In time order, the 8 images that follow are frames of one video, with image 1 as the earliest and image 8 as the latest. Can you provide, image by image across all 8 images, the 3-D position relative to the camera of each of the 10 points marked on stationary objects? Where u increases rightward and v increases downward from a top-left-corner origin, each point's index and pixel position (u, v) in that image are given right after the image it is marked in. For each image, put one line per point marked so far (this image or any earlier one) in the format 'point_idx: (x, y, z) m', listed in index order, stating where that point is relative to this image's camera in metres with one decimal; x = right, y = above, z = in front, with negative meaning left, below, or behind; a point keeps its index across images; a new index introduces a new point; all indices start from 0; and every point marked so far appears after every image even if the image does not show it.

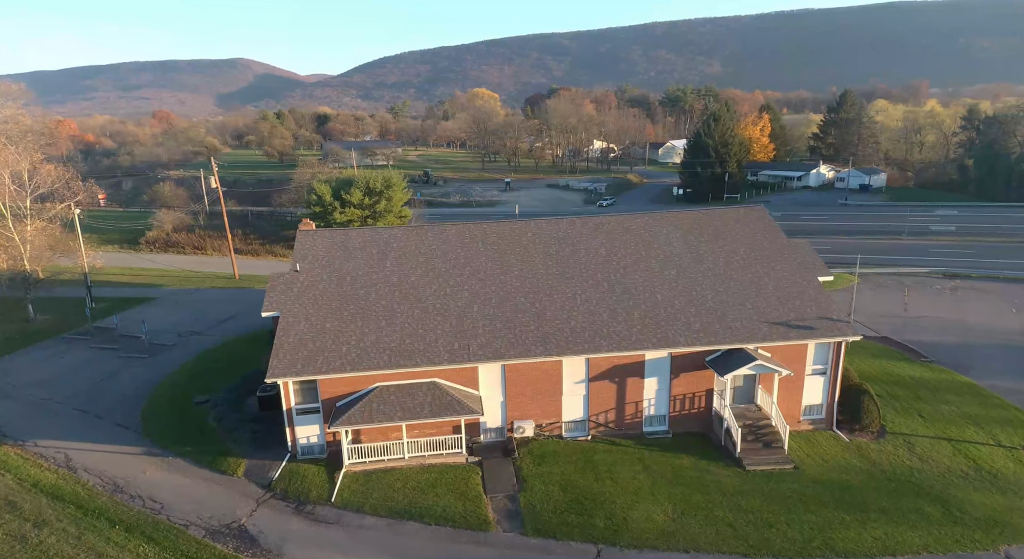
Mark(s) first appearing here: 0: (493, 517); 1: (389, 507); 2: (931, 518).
0: (-0.6, -6.8, +19.3) m
1: (-3.5, -6.6, +19.7) m
2: (+11.8, -6.7, +19.1) m
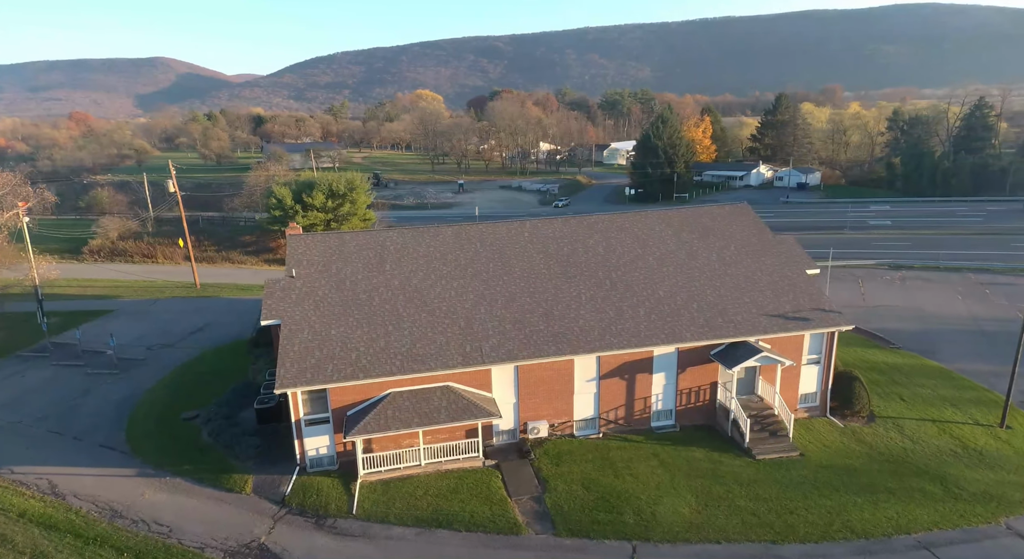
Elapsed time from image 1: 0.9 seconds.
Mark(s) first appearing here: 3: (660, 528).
0: (+0.3, -6.8, +19.1) m
1: (-2.7, -6.7, +19.3) m
2: (+12.6, -6.4, +20.3) m
3: (+4.1, -6.9, +18.7) m
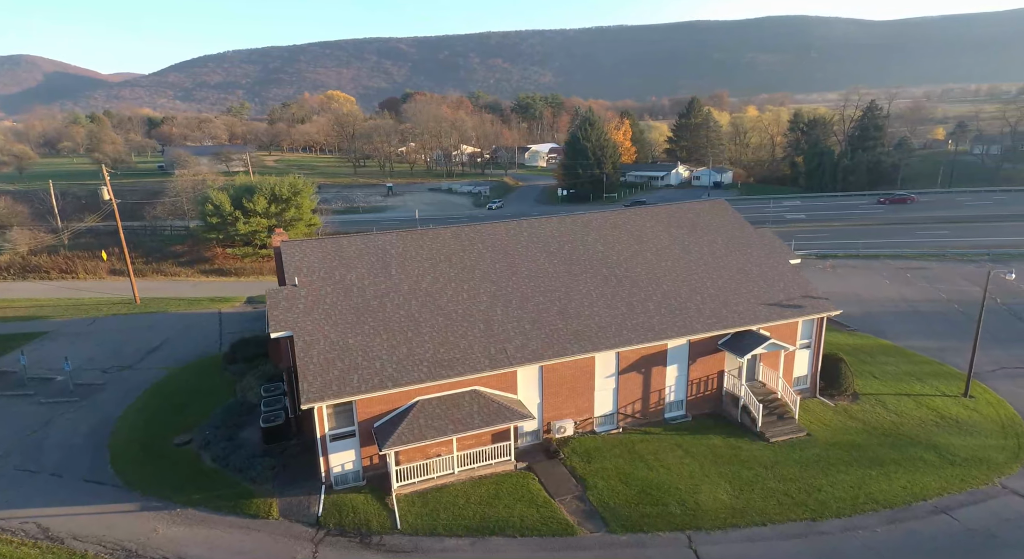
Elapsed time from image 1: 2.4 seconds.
0: (+1.7, -6.7, +19.0) m
1: (-1.3, -6.8, +18.7) m
2: (+13.6, -5.9, +22.0) m
3: (+5.5, -6.7, +19.2) m
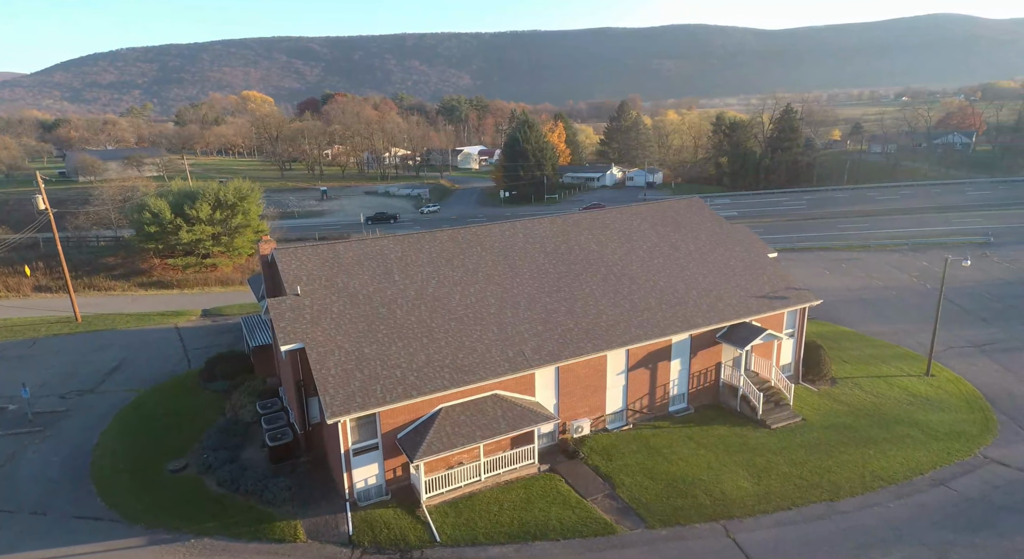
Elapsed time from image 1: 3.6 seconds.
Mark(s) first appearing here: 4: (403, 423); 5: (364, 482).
0: (+2.7, -6.7, +19.1) m
1: (-0.2, -6.8, +18.4) m
2: (+14.2, -5.5, +23.6) m
3: (+6.5, -6.5, +19.8) m
4: (-3.2, -4.2, +19.8) m
5: (-4.3, -5.8, +19.6) m
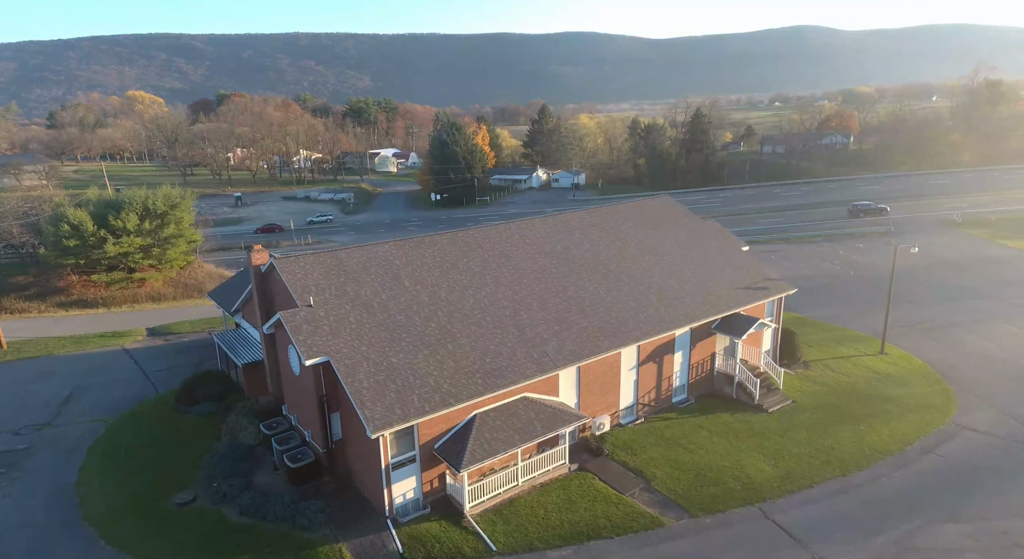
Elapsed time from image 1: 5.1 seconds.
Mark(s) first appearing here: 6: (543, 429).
0: (+4.0, -6.6, +19.3) m
1: (+1.2, -6.8, +18.2) m
2: (+14.5, -5.0, +25.6) m
3: (+7.6, -6.3, +20.6) m
4: (-2.0, -4.3, +19.2) m
5: (-3.0, -5.9, +18.7) m
6: (+0.9, -4.4, +19.9) m
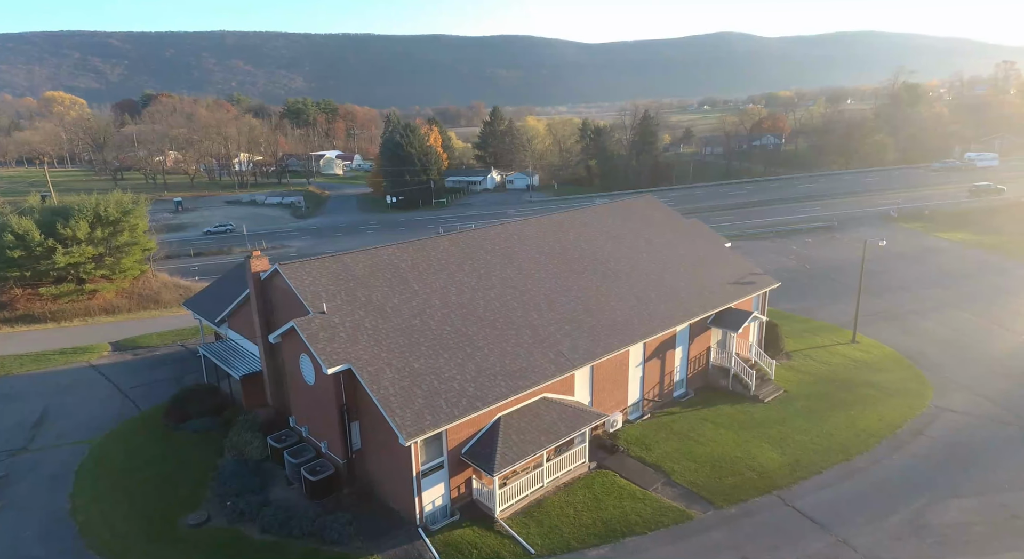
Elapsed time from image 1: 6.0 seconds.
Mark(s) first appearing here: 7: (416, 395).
0: (+4.8, -6.5, +19.6) m
1: (+2.2, -6.8, +18.2) m
2: (+14.6, -4.7, +26.9) m
3: (+8.2, -6.1, +21.2) m
4: (-1.3, -4.4, +18.8) m
5: (-2.1, -6.0, +18.3) m
6: (+1.6, -4.3, +19.8) m
7: (-2.6, -3.1, +18.2) m
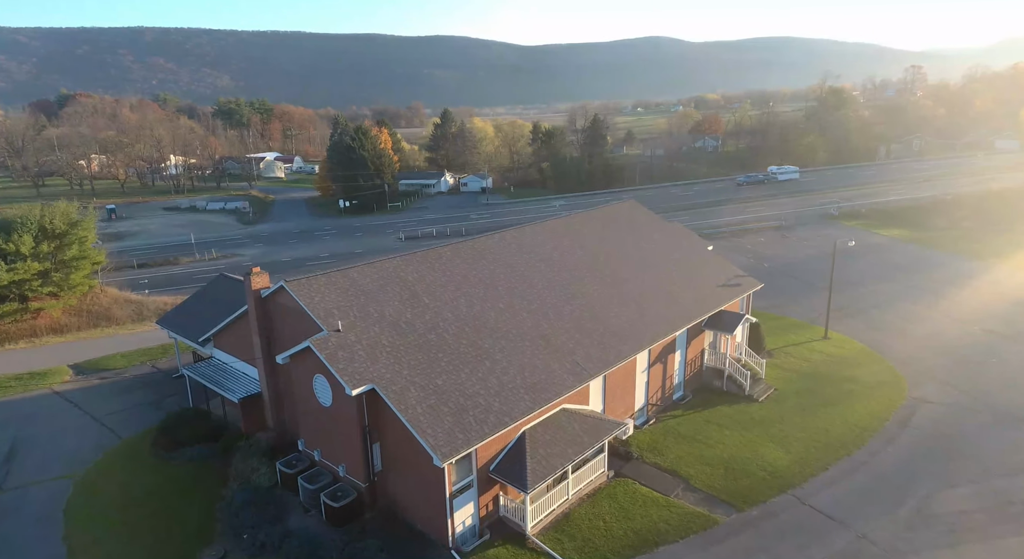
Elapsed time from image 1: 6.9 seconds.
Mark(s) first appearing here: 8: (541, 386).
0: (+5.5, -6.7, +19.7) m
1: (+3.0, -7.0, +18.1) m
2: (+14.5, -4.6, +28.0) m
3: (+8.8, -6.2, +21.7) m
4: (-0.5, -4.7, +18.4) m
5: (-1.3, -6.4, +17.7) m
6: (+2.3, -4.6, +19.7) m
7: (-1.8, -3.5, +17.6) m
8: (+0.8, -3.1, +19.7) m
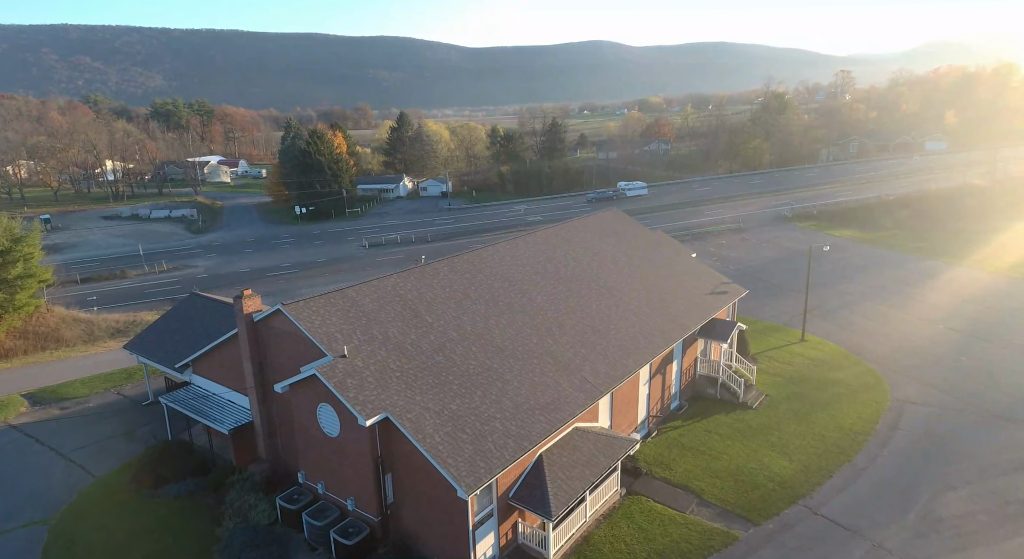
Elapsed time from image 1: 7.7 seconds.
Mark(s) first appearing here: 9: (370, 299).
0: (+5.9, -7.0, +19.5) m
1: (+3.6, -7.4, +17.6) m
2: (+14.1, -4.8, +28.4) m
3: (+9.0, -6.5, +21.7) m
4: (0.0, -5.2, +17.6) m
5: (-0.7, -6.9, +16.9) m
6: (+2.6, -5.0, +19.1) m
7: (-1.2, -4.0, +16.7) m
8: (+1.2, -3.5, +19.0) m
9: (-4.2, -0.5, +19.7) m
